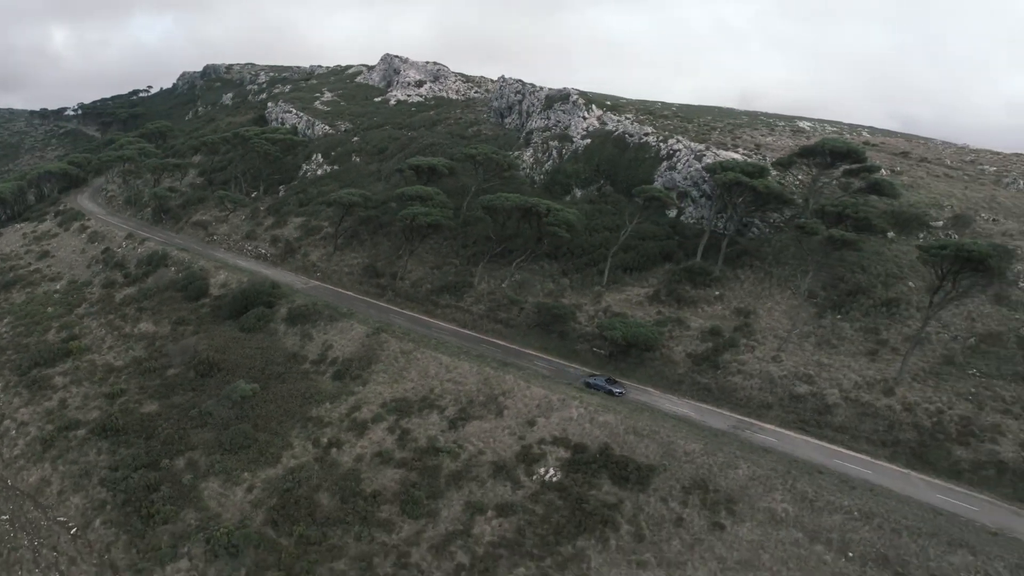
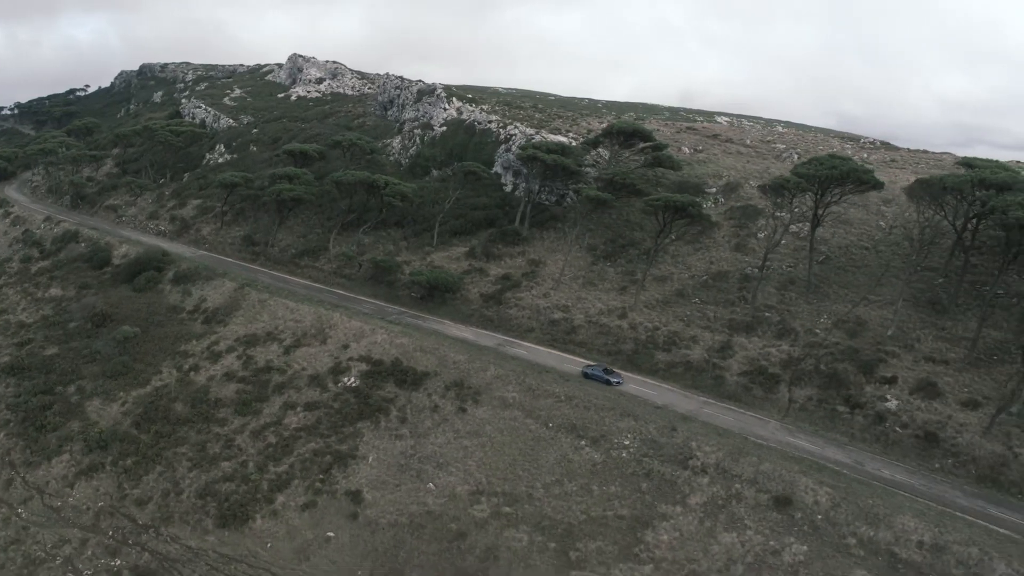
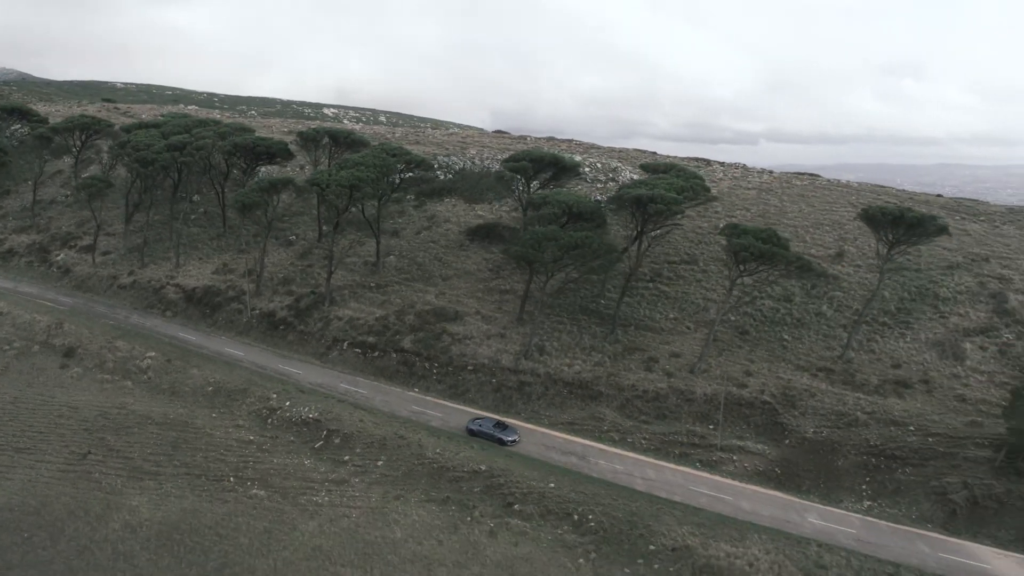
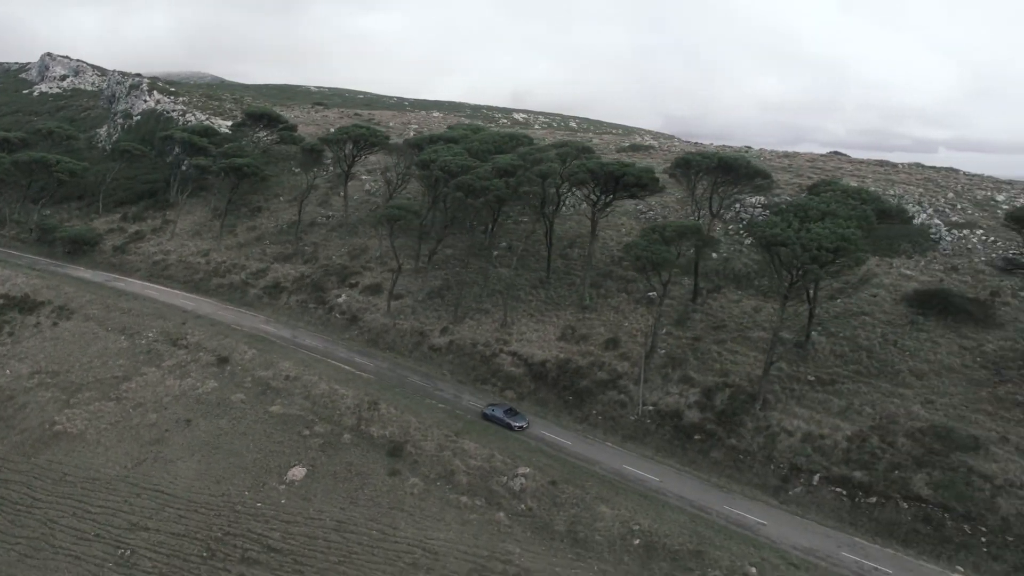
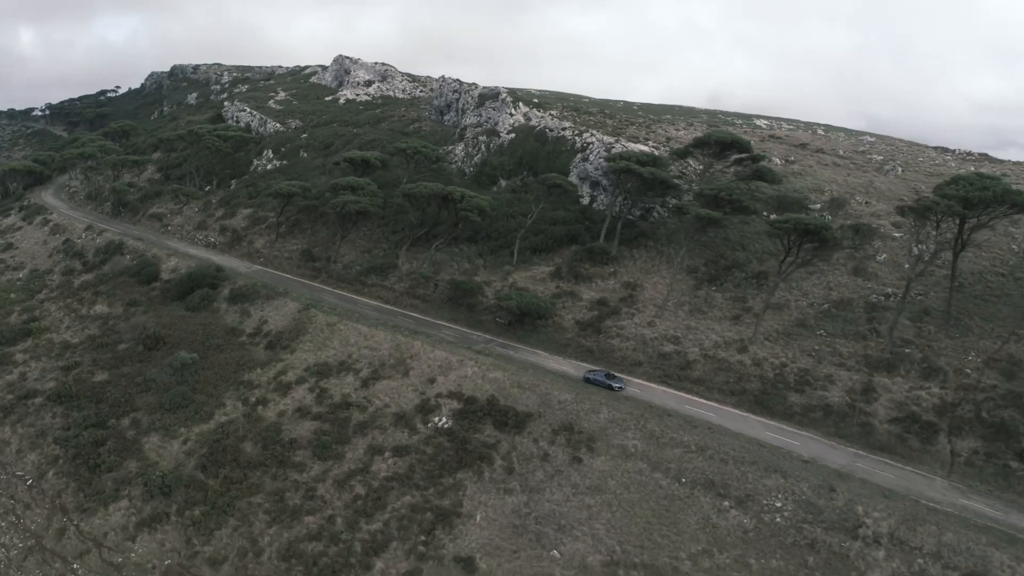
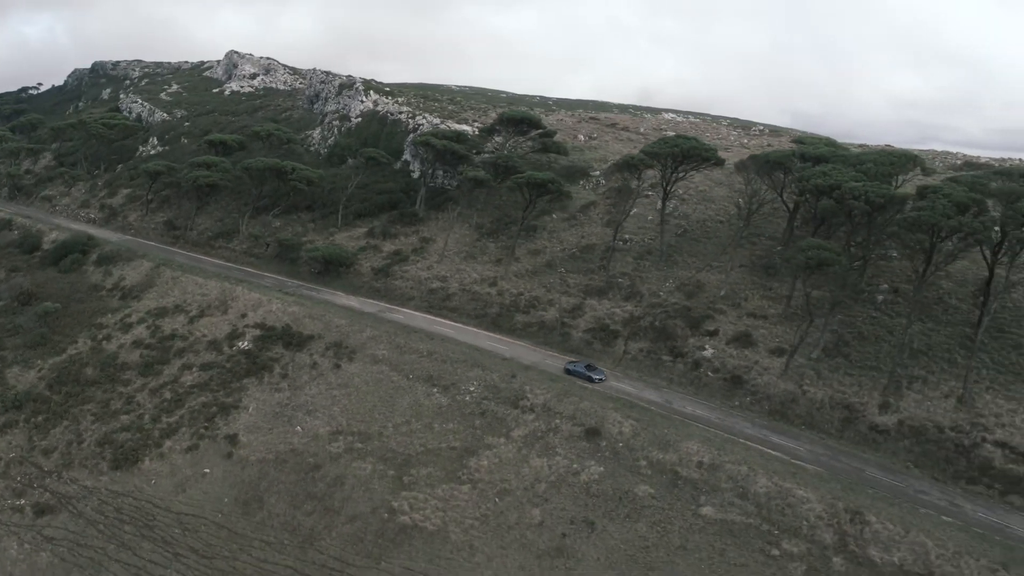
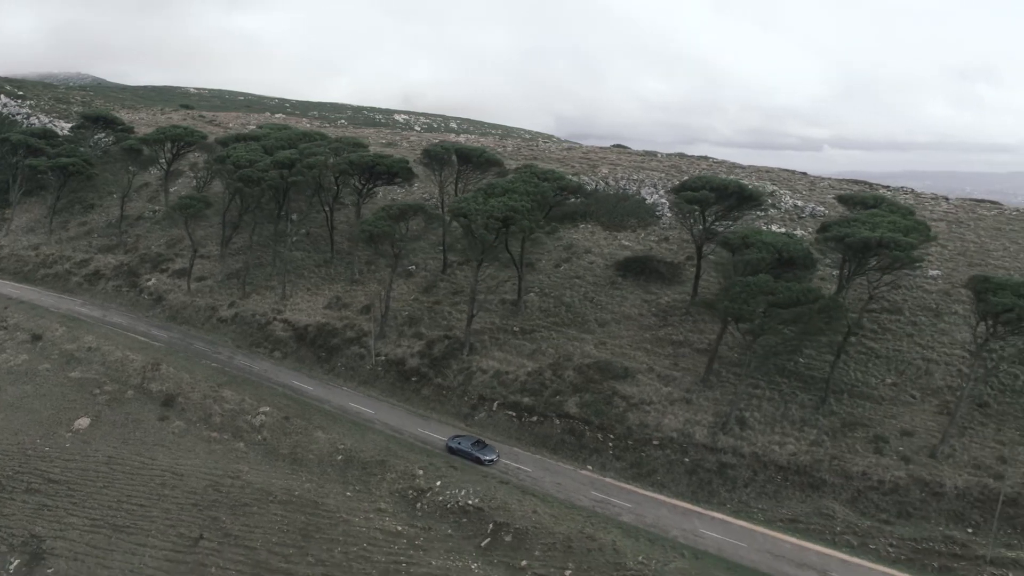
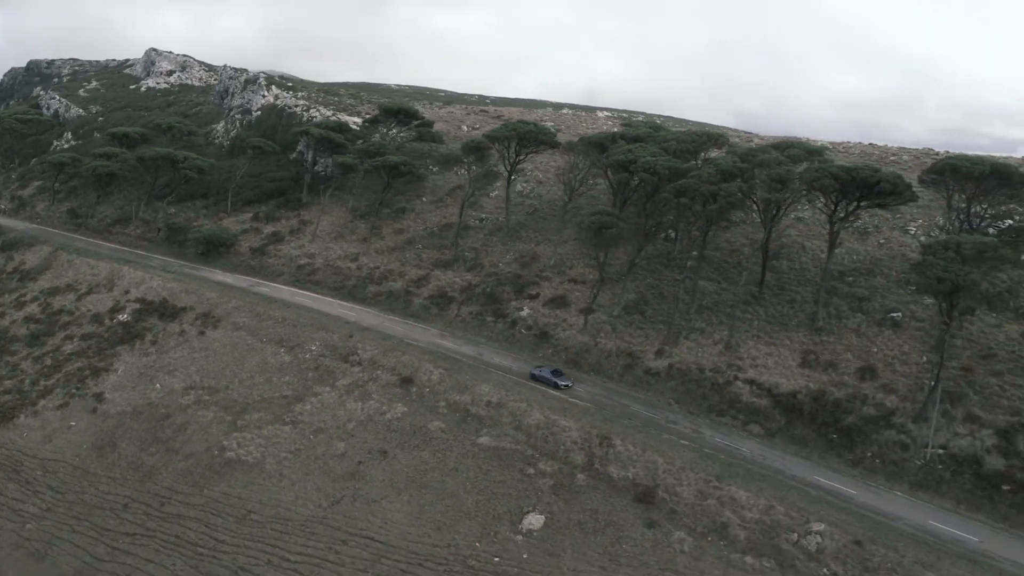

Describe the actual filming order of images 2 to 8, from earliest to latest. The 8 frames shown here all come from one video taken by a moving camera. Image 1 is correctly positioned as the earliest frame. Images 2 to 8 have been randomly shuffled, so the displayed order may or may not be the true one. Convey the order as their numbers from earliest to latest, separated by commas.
5, 2, 6, 8, 4, 7, 3
